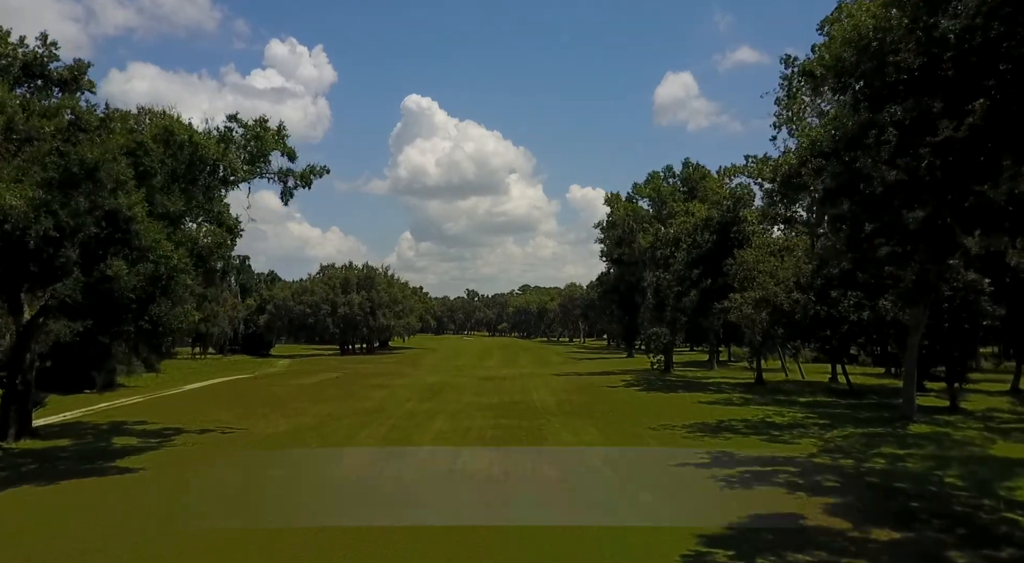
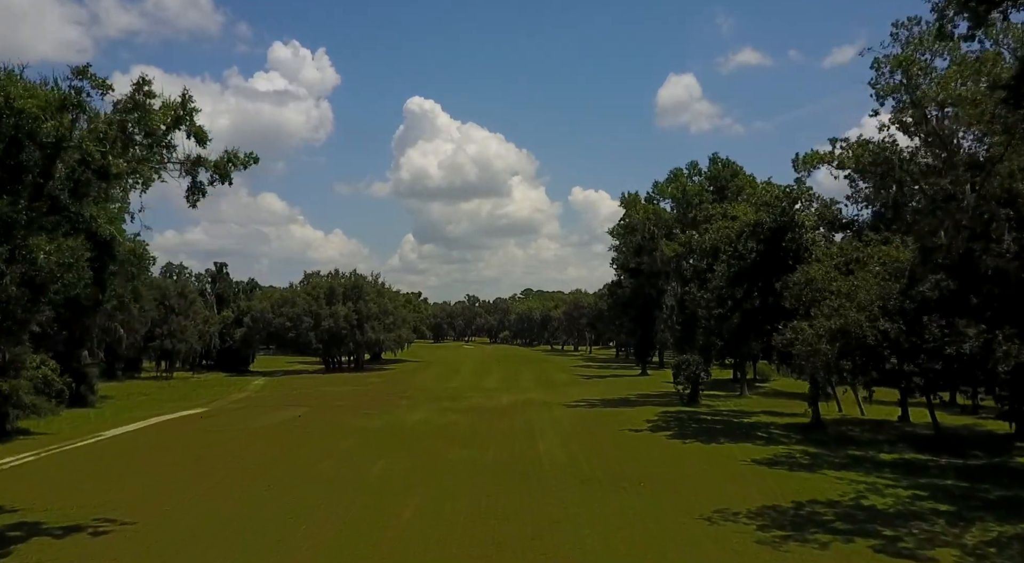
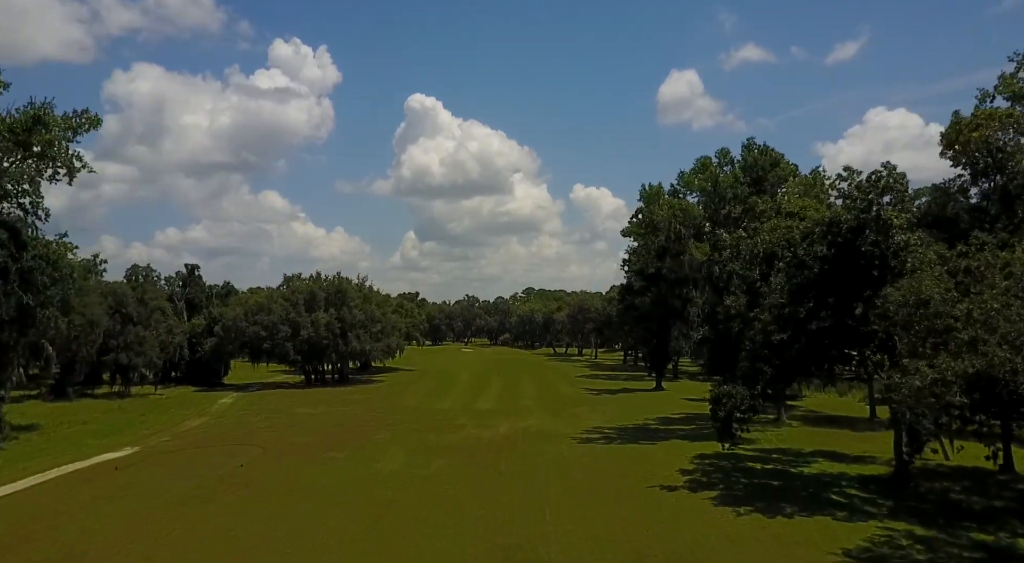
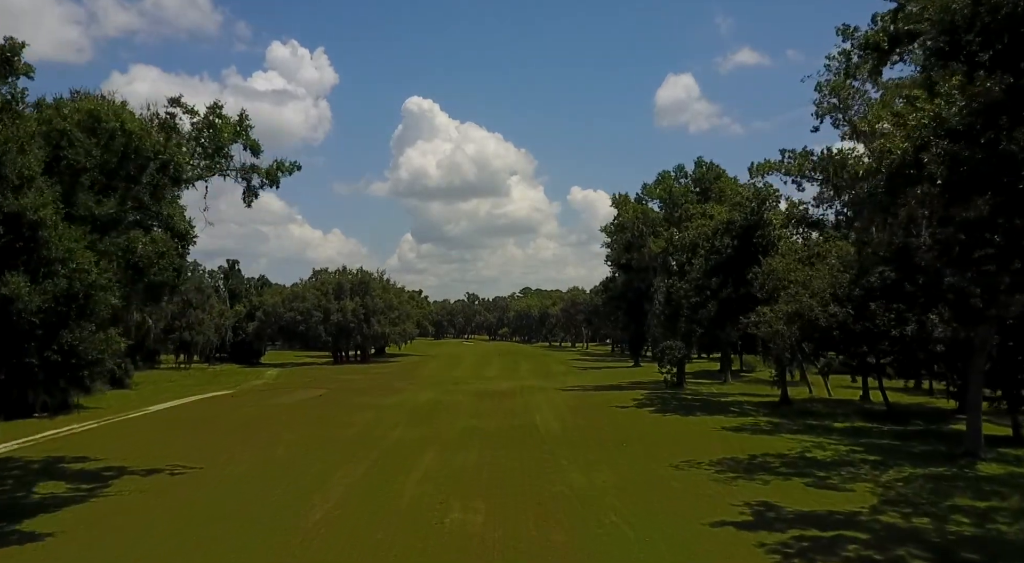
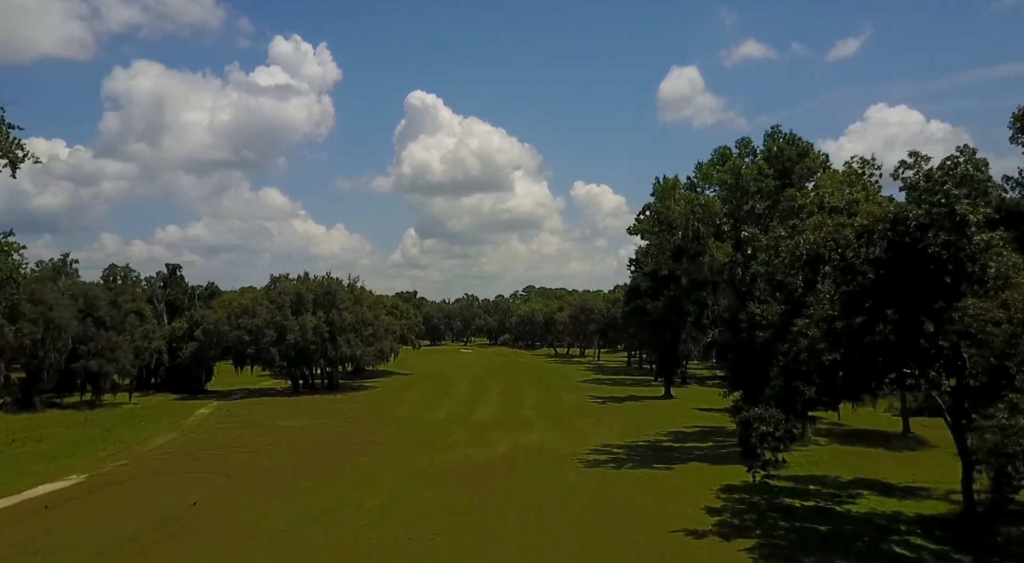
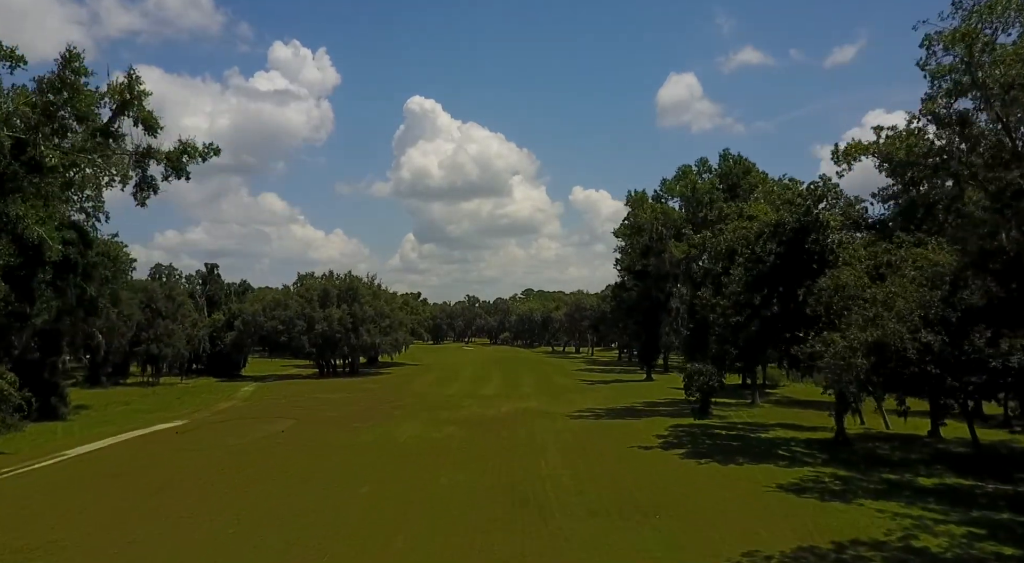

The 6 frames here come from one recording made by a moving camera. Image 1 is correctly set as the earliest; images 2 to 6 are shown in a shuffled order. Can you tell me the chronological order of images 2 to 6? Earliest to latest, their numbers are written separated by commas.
4, 2, 6, 3, 5
